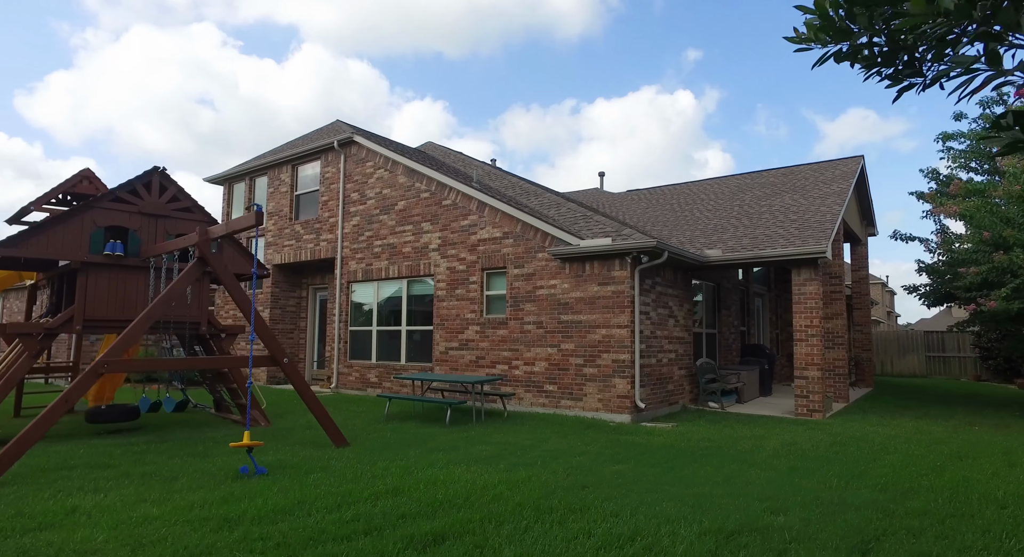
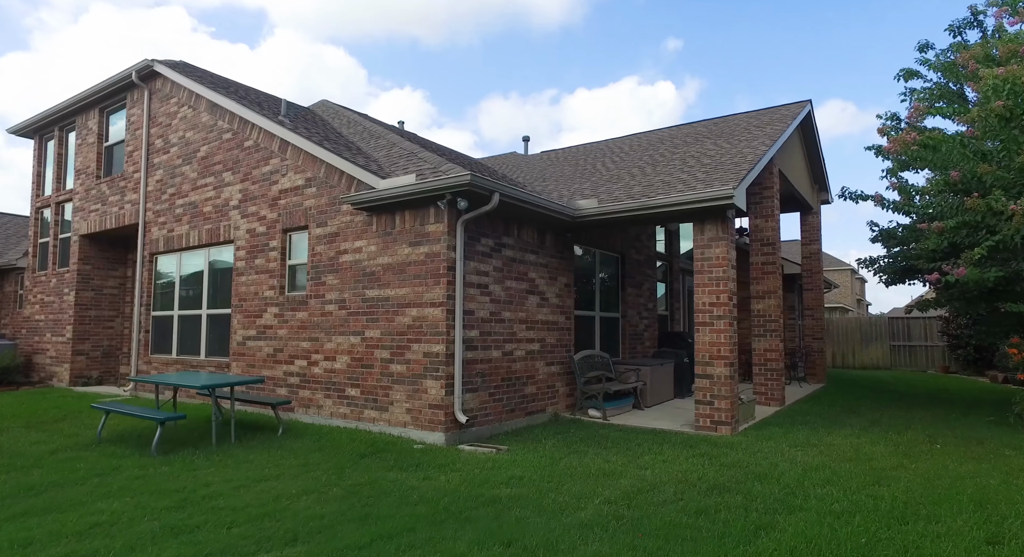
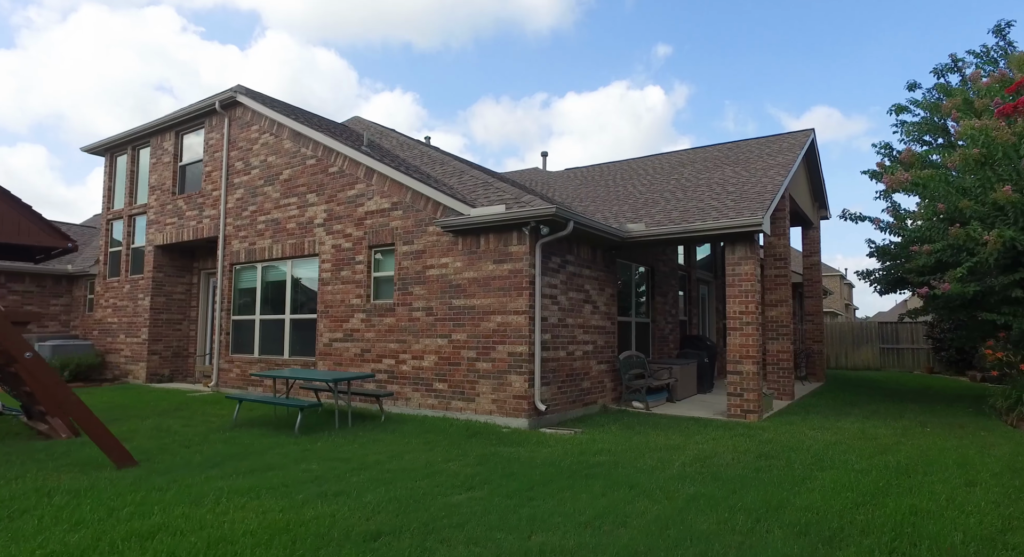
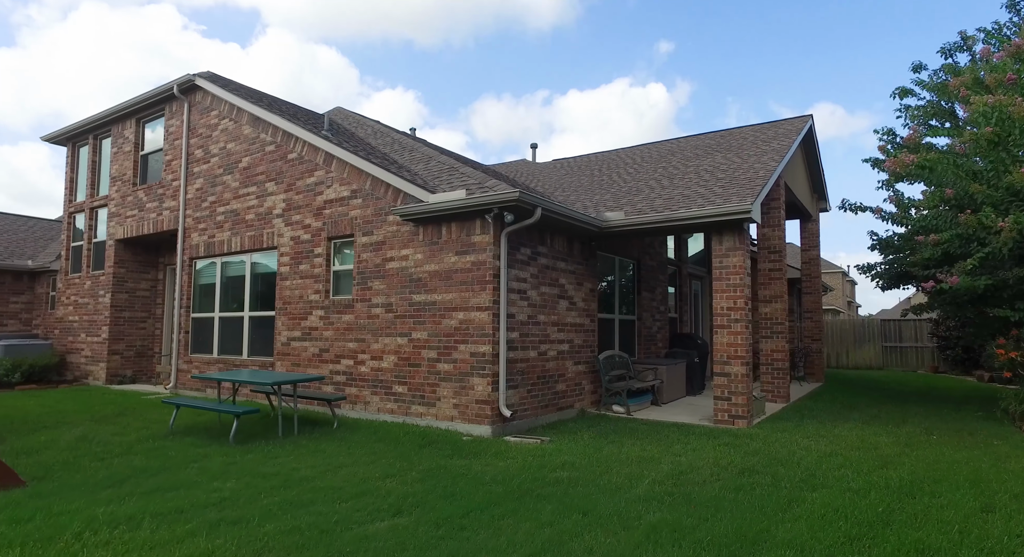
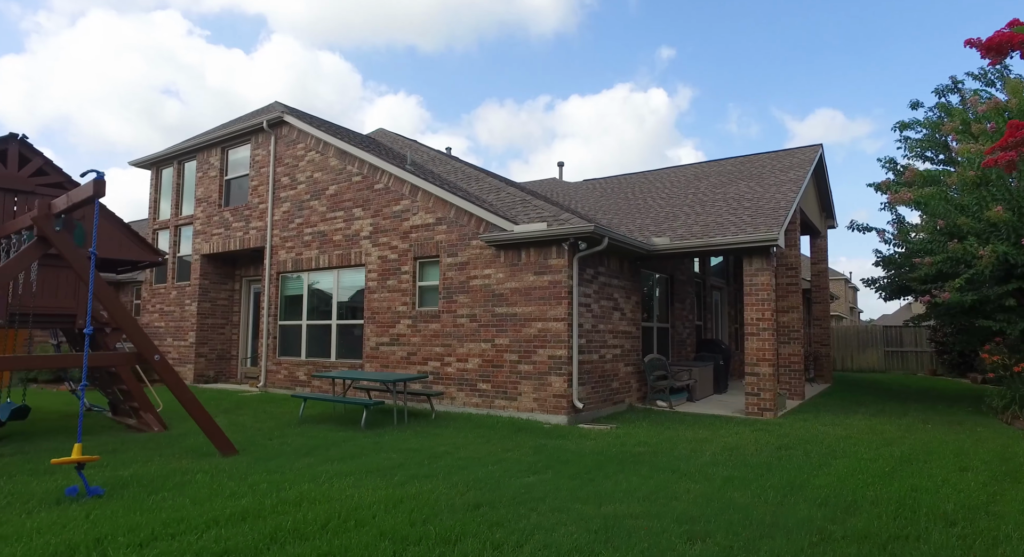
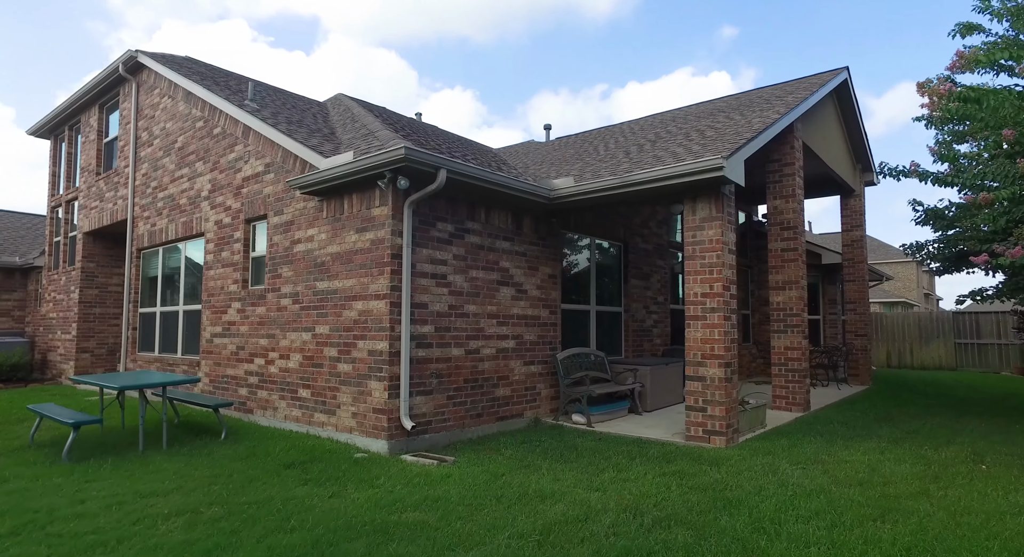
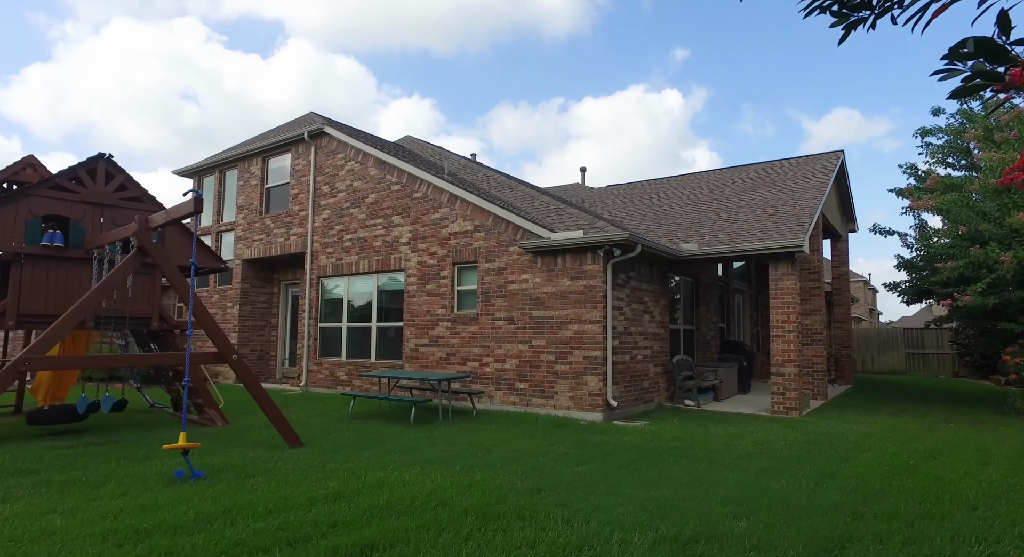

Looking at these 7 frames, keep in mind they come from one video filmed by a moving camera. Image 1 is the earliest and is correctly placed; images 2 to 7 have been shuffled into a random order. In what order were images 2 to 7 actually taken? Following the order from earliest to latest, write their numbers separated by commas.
7, 5, 3, 4, 2, 6
